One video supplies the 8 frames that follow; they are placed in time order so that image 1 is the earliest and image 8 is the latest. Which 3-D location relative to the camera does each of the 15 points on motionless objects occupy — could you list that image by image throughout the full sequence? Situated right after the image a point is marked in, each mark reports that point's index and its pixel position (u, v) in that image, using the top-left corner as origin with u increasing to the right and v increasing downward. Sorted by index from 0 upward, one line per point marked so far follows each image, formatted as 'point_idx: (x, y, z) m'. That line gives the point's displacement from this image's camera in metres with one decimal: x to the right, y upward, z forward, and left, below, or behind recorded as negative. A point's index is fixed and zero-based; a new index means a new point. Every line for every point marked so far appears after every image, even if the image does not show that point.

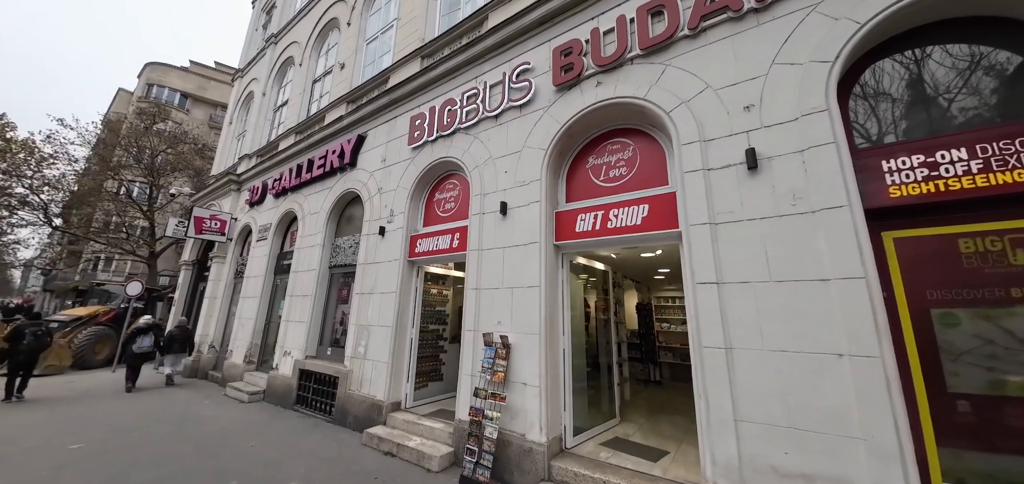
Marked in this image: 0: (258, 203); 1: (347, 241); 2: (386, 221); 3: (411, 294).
0: (-7.6, +1.1, +10.8) m
1: (-3.4, 0.0, +7.5) m
2: (-2.2, +0.4, +6.3) m
3: (-1.6, -0.9, +5.8) m
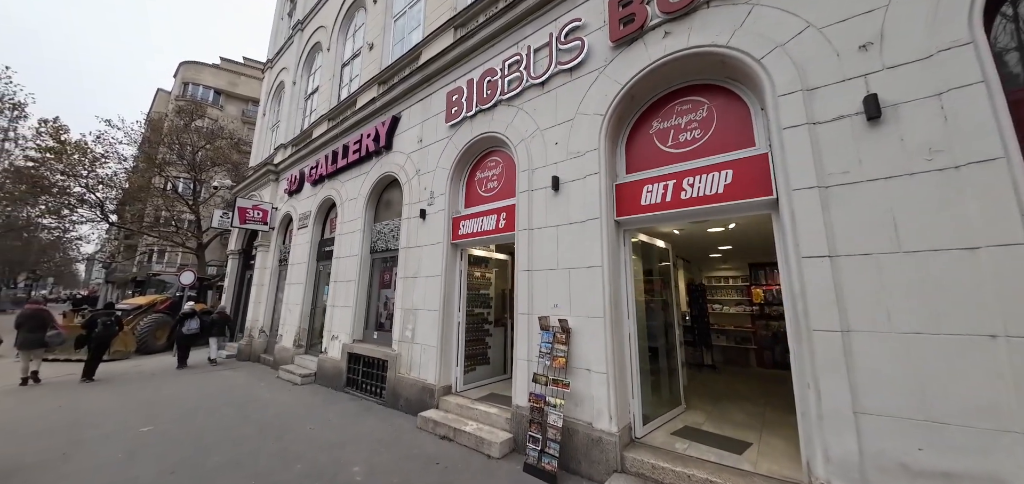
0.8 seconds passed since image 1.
0: (-6.5, +1.5, +10.9) m
1: (-2.5, +0.3, +7.4) m
2: (-1.4, +0.7, +6.1) m
3: (-0.9, -0.6, +5.6) m
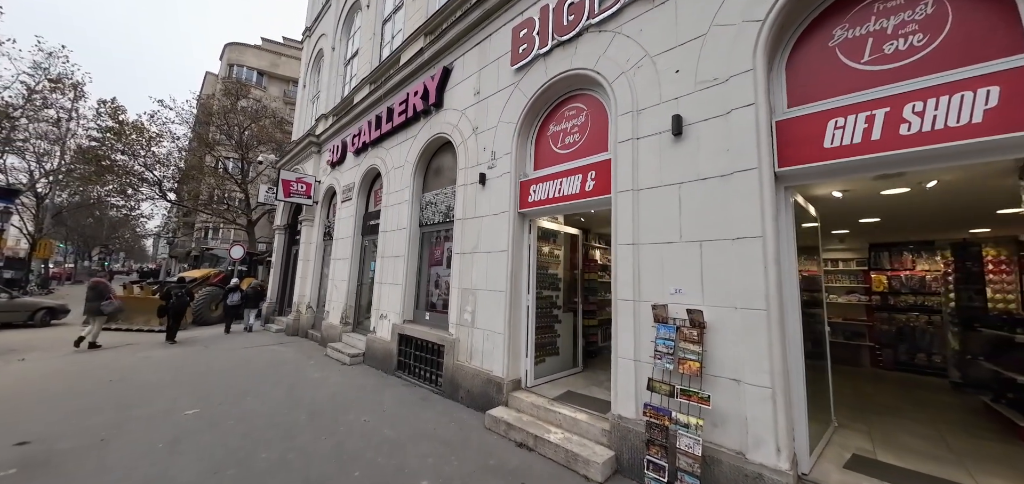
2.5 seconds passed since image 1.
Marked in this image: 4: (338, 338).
0: (-5.0, +2.2, +10.4) m
1: (-1.3, +0.9, +6.6) m
2: (-0.3, +1.1, +5.1) m
3: (+0.2, -0.2, +4.7) m
4: (-4.2, -2.3, +8.7) m
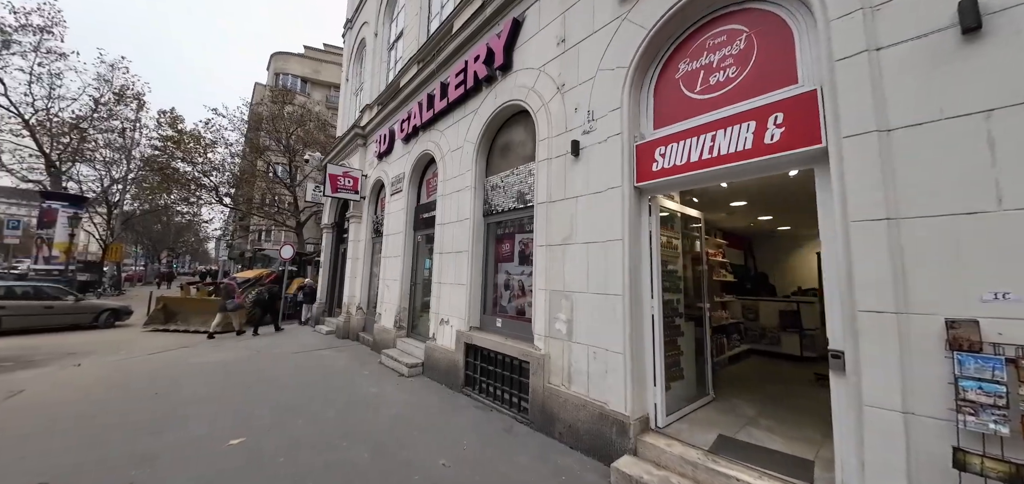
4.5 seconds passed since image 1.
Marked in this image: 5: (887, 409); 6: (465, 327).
0: (-3.4, +2.3, +9.6) m
1: (-0.1, +1.0, +5.5) m
2: (+0.8, +1.2, +4.0) m
3: (+1.3, 0.0, +3.5) m
4: (-2.7, -2.2, +7.9) m
5: (+2.0, -0.9, +1.9) m
6: (-0.7, -1.4, +5.8) m
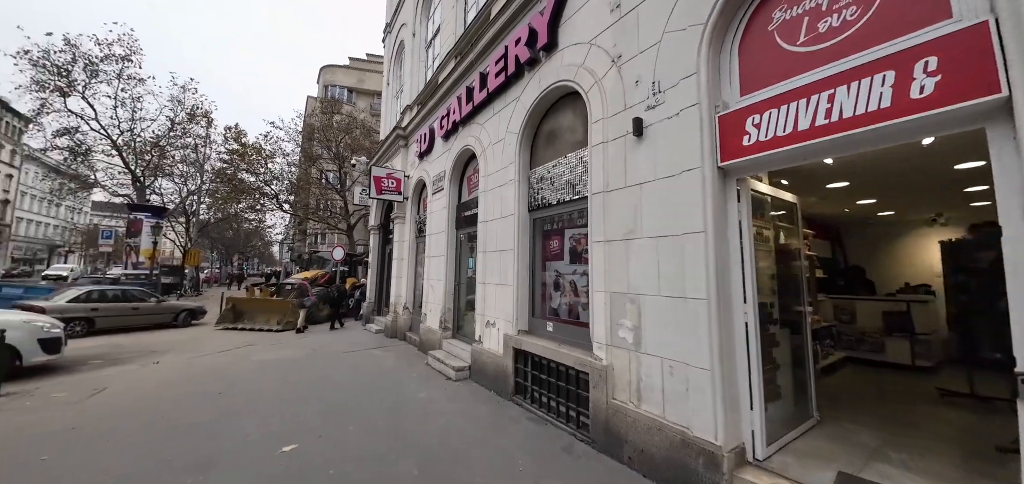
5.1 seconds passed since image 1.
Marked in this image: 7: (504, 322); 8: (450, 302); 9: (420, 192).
0: (-2.2, +2.3, +9.5) m
1: (+0.6, +1.0, +5.0) m
2: (+1.3, +1.3, +3.4) m
3: (+1.7, 0.0, +2.9) m
4: (-1.6, -2.2, +7.7) m
5: (+2.3, -0.8, +1.3) m
6: (0.0, -1.3, +5.4) m
7: (-0.1, -1.2, +5.5) m
8: (-1.4, -1.3, +7.7) m
9: (-2.7, +1.5, +10.6) m
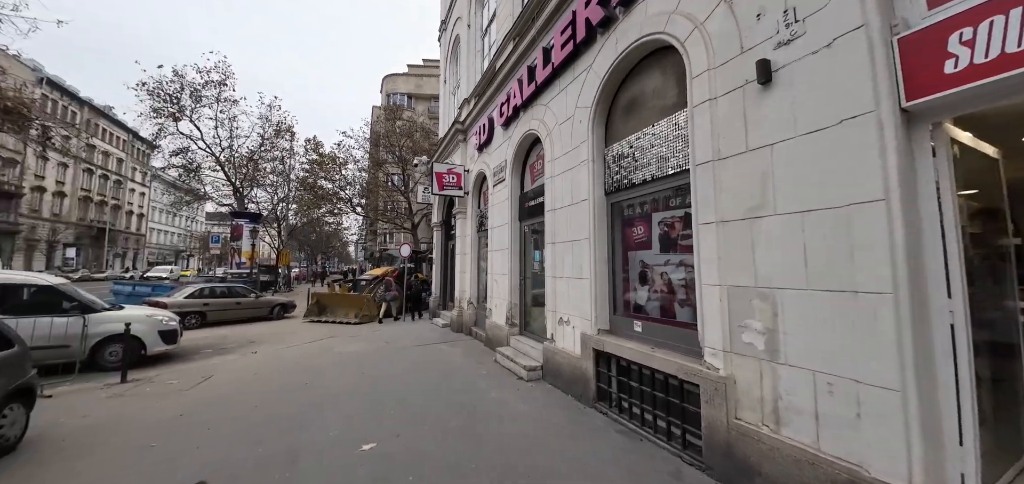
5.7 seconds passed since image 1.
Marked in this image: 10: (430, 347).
0: (-0.6, +2.5, +9.2) m
1: (+1.5, +1.2, +4.3) m
2: (+1.9, +1.4, +2.6) m
3: (+2.3, +0.2, +2.1) m
4: (-0.2, -2.1, +7.4) m
5: (+2.7, -0.7, +0.4) m
6: (+1.1, -1.2, +4.8) m
7: (+1.0, -1.1, +5.0) m
8: (+0.1, -1.1, +7.3) m
9: (-0.9, +1.6, +10.4) m
10: (-2.0, -2.7, +9.0) m
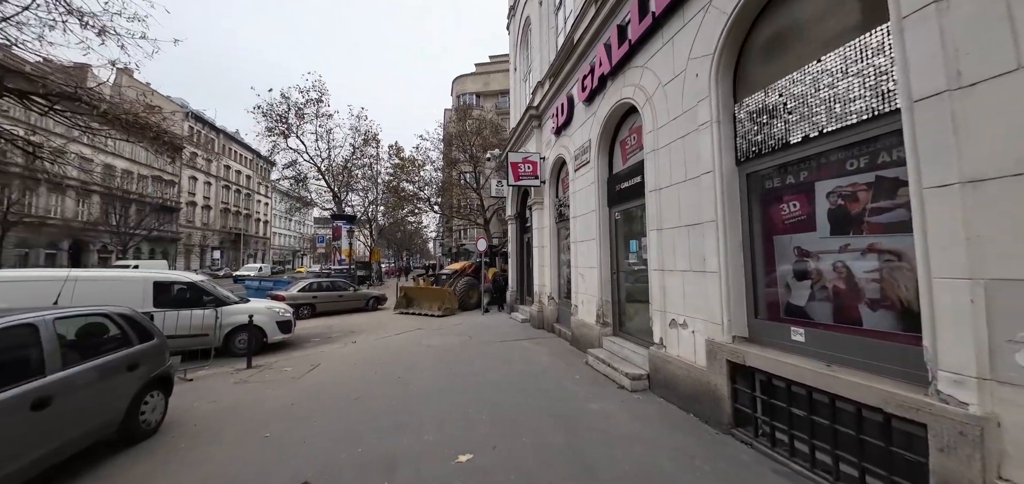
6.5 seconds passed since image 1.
0: (+1.3, +2.7, +8.4) m
1: (+2.5, +1.4, +3.2) m
2: (+2.5, +1.6, +1.5) m
3: (+2.9, +0.4, +0.9) m
4: (+1.6, -1.9, +6.6) m
5: (+2.9, -0.6, -0.9) m
6: (+2.2, -1.0, +3.8) m
7: (+2.1, -0.9, +4.0) m
8: (+1.7, -0.9, +6.5) m
9: (+1.3, +1.9, +9.6) m
10: (0.0, -2.5, +8.5) m
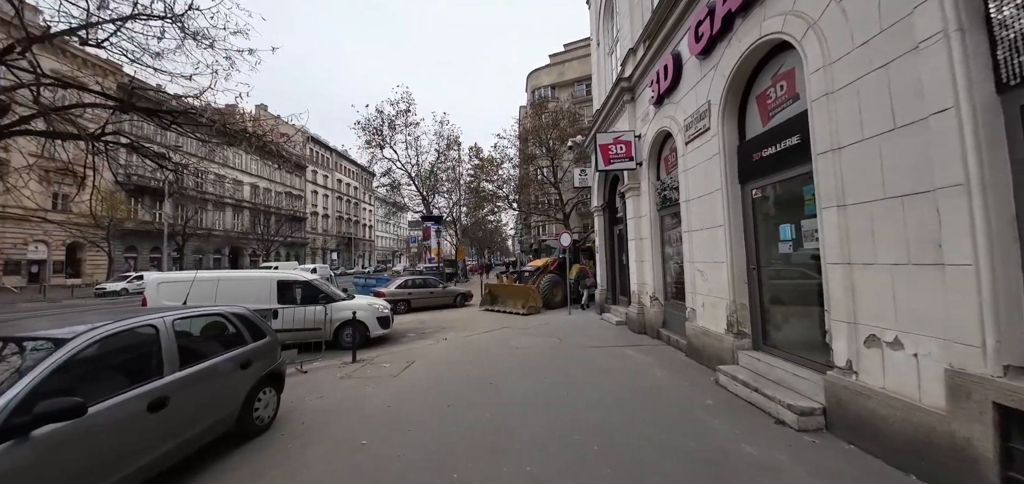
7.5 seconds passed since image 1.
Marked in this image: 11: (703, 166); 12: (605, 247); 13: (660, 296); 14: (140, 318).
0: (+3.1, +2.9, +7.0) m
1: (+3.2, +1.5, +1.8) m
2: (+2.8, +1.7, 0.0) m
3: (+3.1, +0.5, -0.6) m
4: (+3.2, -1.7, +5.3) m
5: (+2.8, -0.5, -2.3) m
6: (+3.2, -0.8, +2.4) m
7: (+3.1, -0.7, +2.6) m
8: (+3.3, -0.7, +5.1) m
9: (+3.4, +2.1, +8.3) m
10: (+2.1, -2.3, +7.5) m
11: (+3.1, +1.2, +5.8) m
12: (+3.3, -0.1, +12.7) m
13: (+3.4, -1.2, +8.3) m
14: (-3.9, -0.8, +3.8) m
